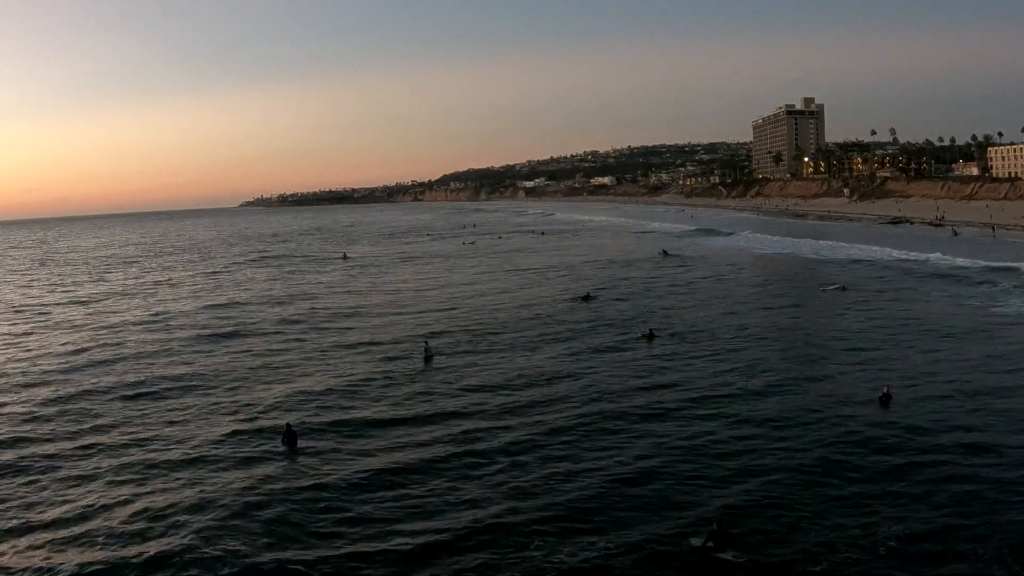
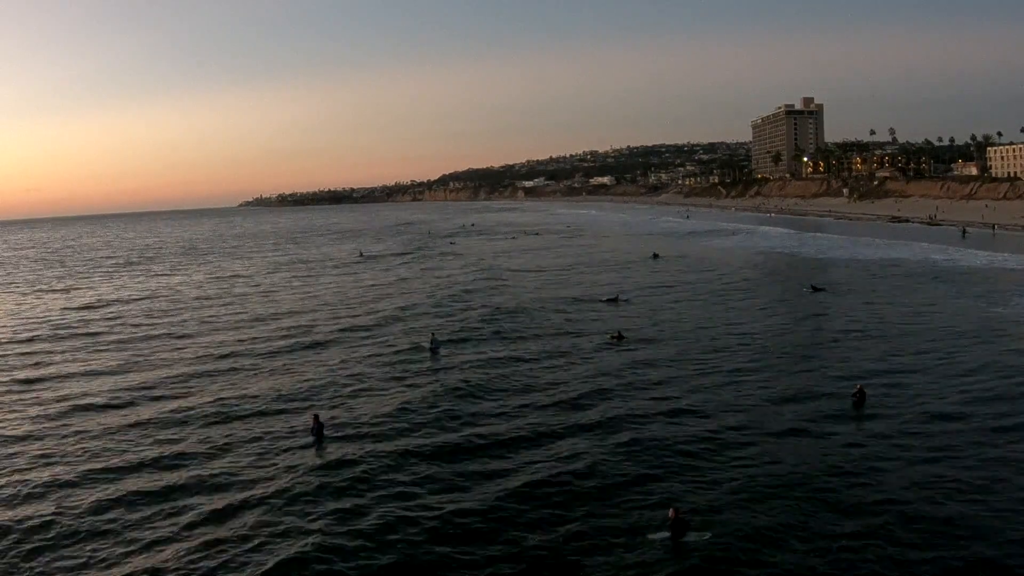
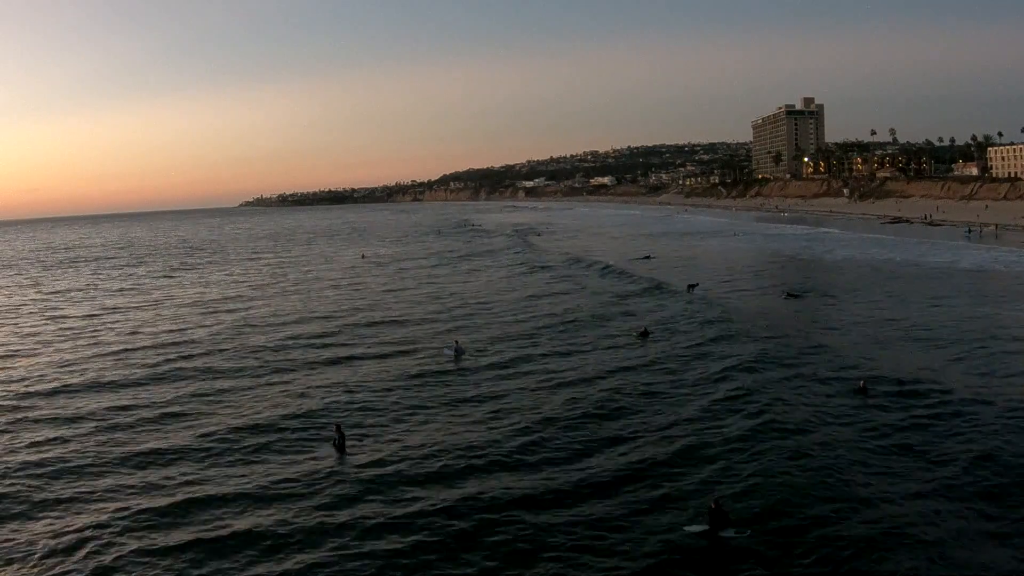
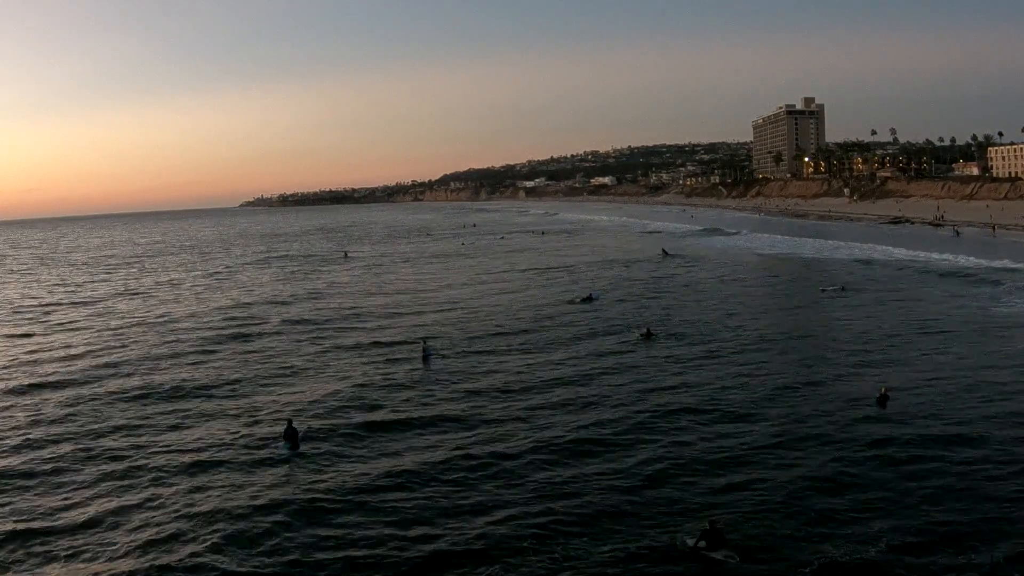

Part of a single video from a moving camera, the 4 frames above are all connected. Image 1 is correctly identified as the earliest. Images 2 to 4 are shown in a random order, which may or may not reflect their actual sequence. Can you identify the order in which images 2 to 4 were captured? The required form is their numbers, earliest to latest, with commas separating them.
4, 2, 3
